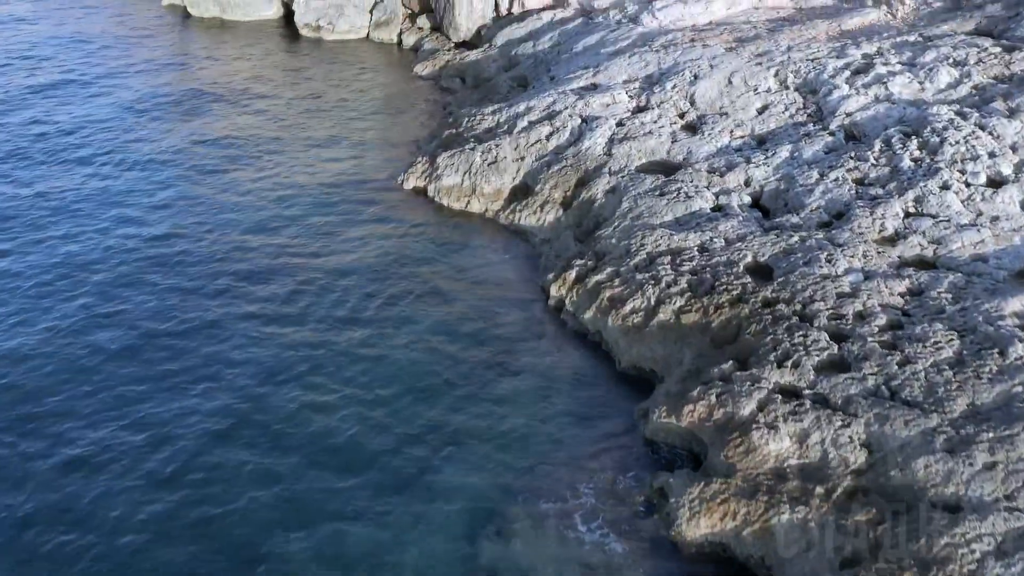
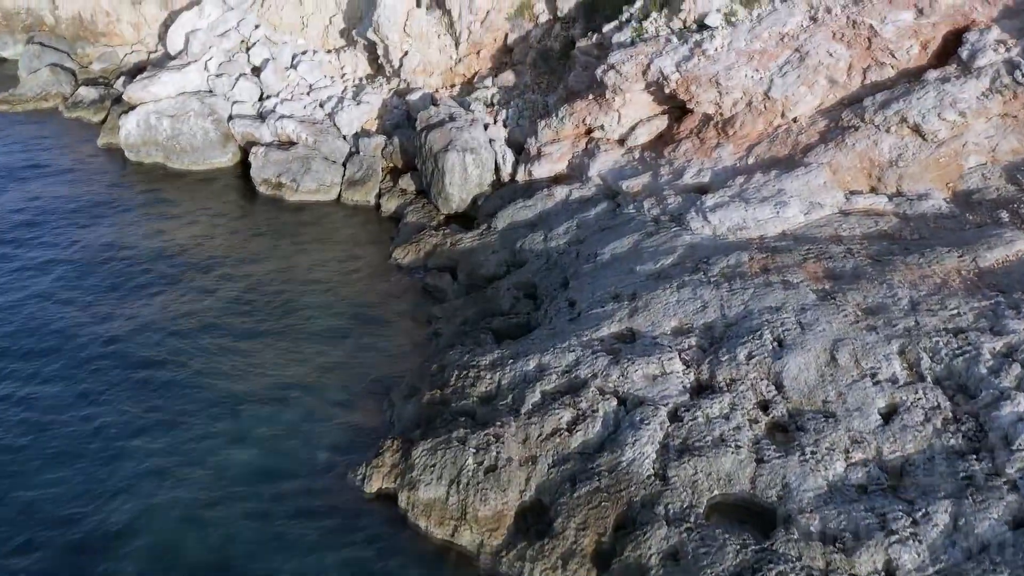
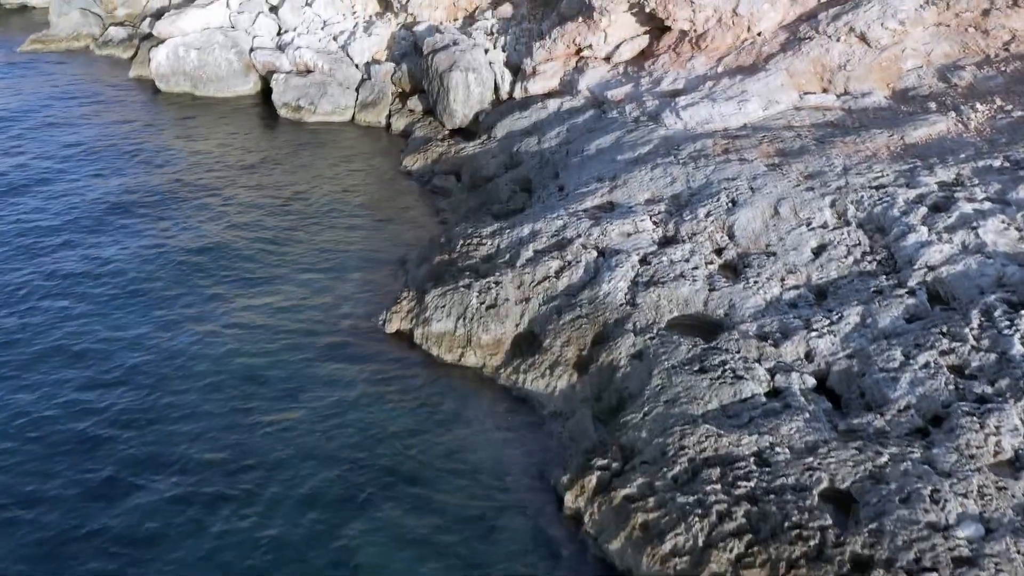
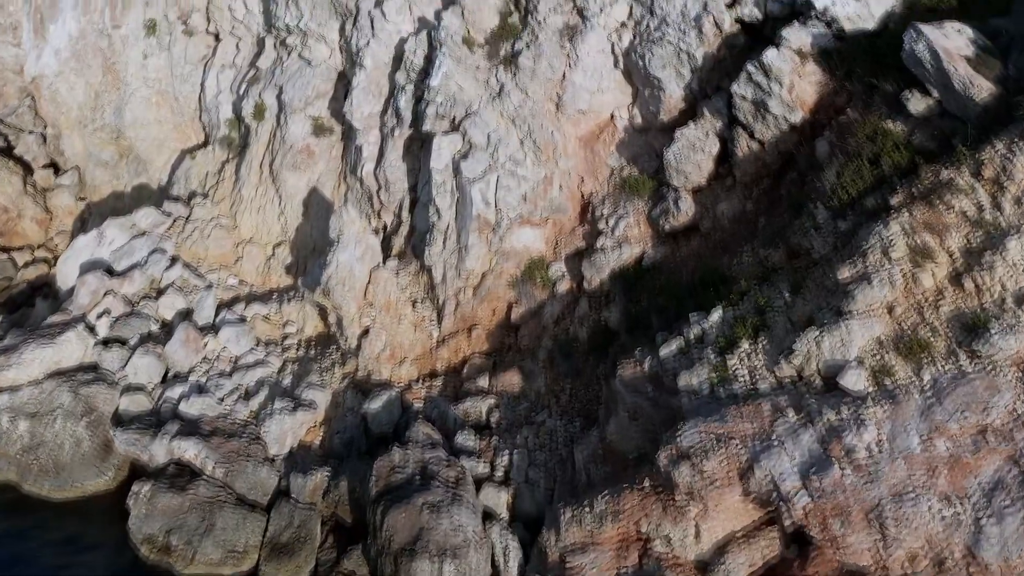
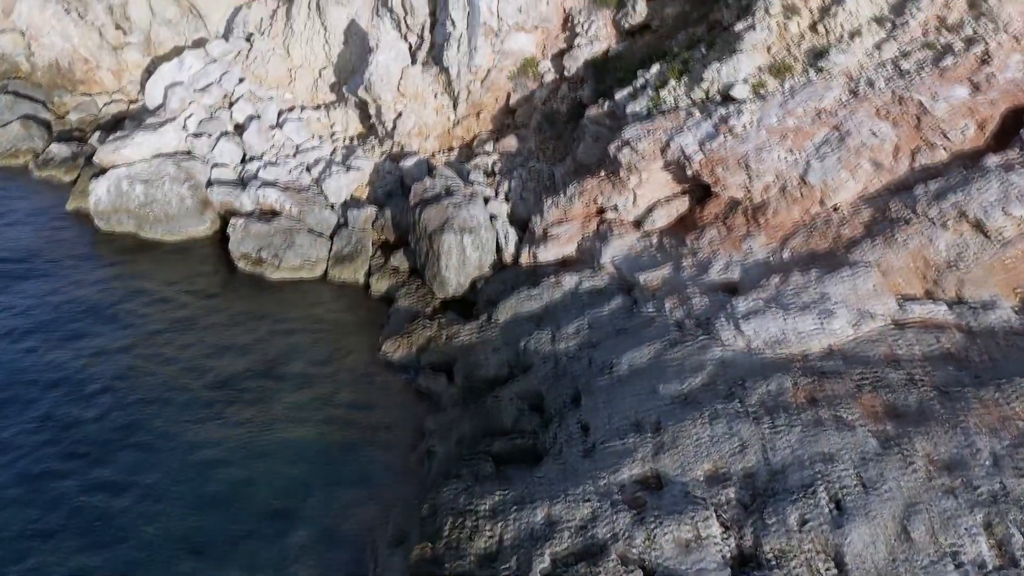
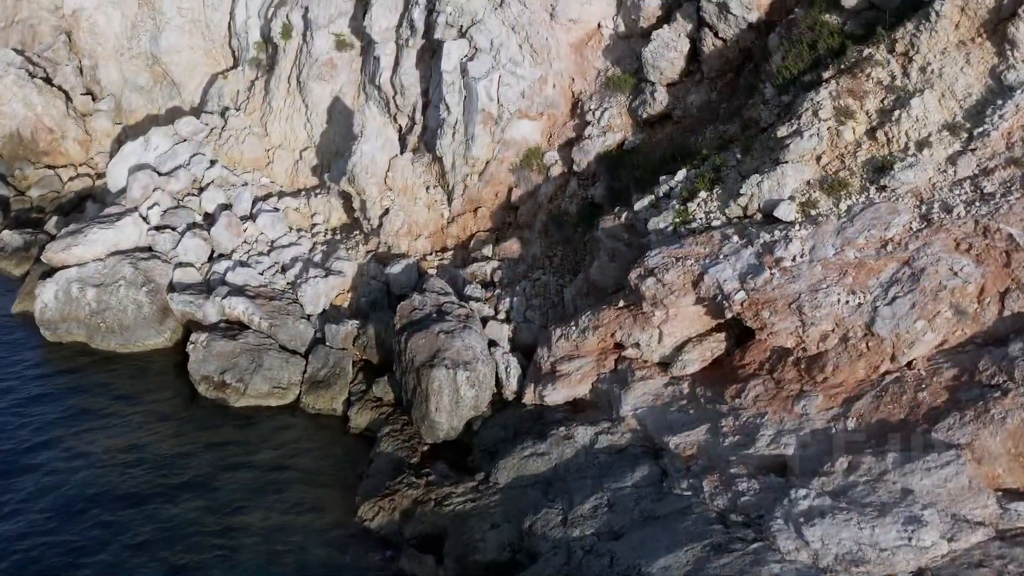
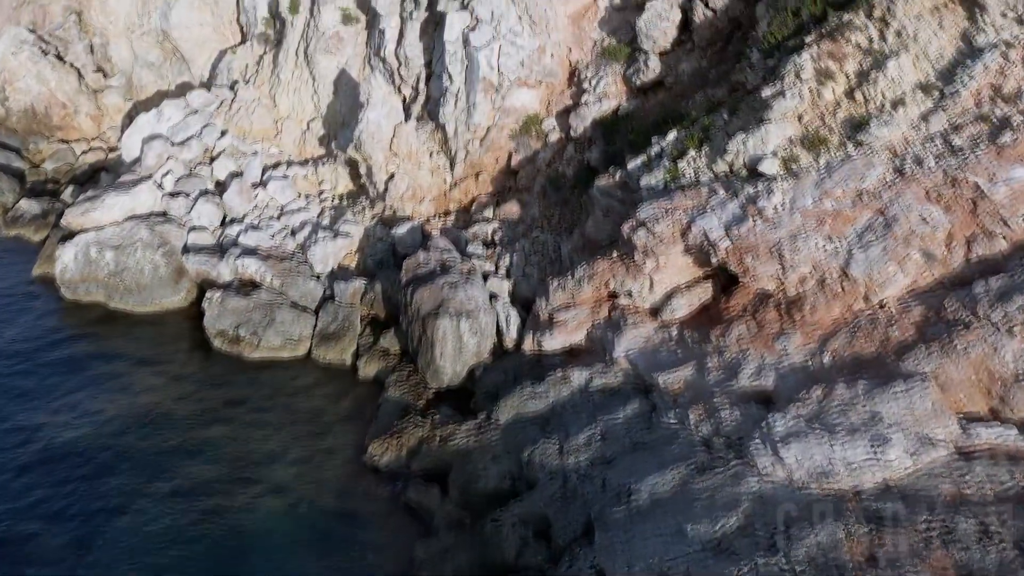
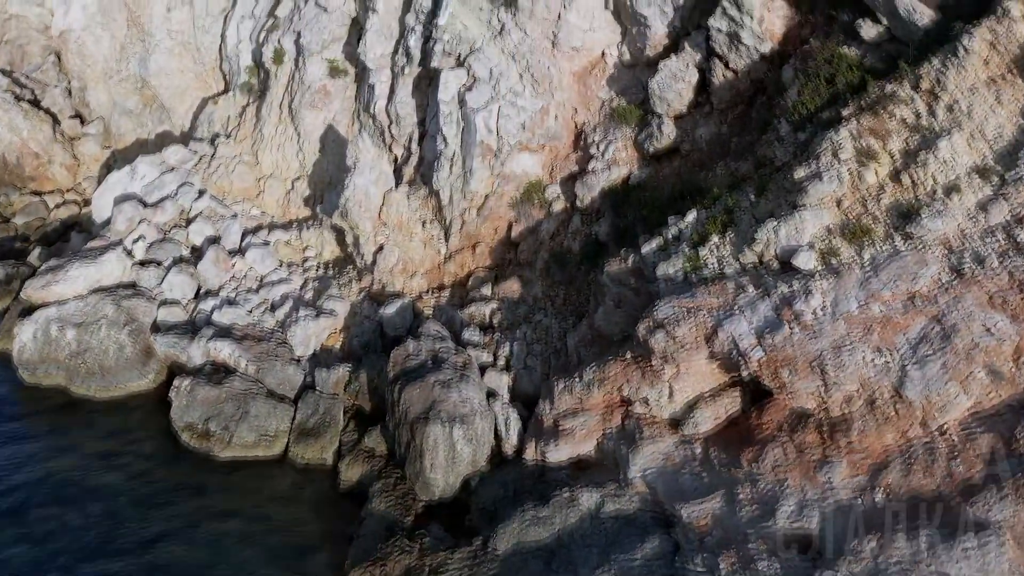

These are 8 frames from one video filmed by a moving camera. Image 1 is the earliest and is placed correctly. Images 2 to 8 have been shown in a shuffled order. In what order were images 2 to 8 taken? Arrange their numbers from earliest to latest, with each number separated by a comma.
3, 2, 5, 7, 6, 8, 4
